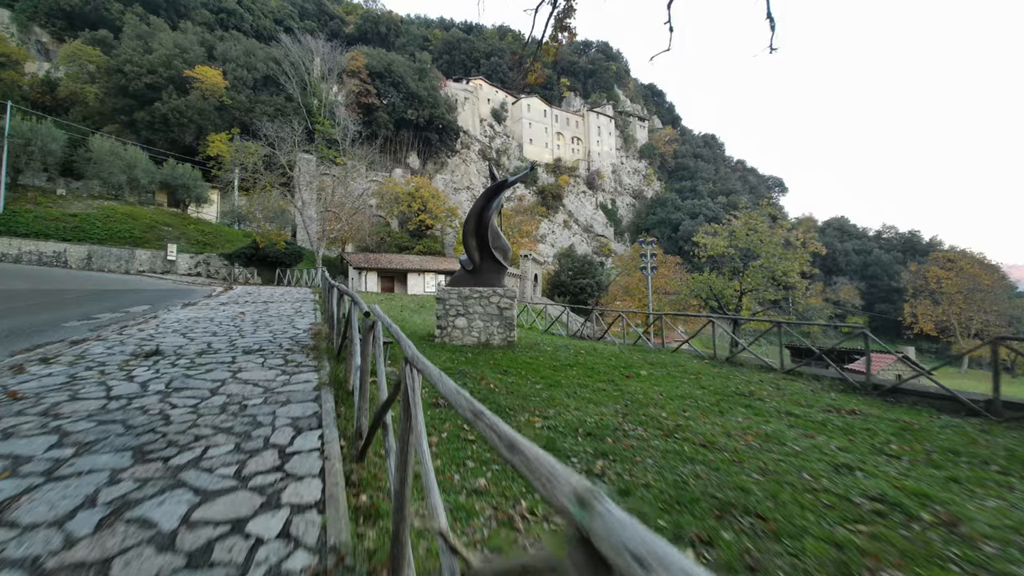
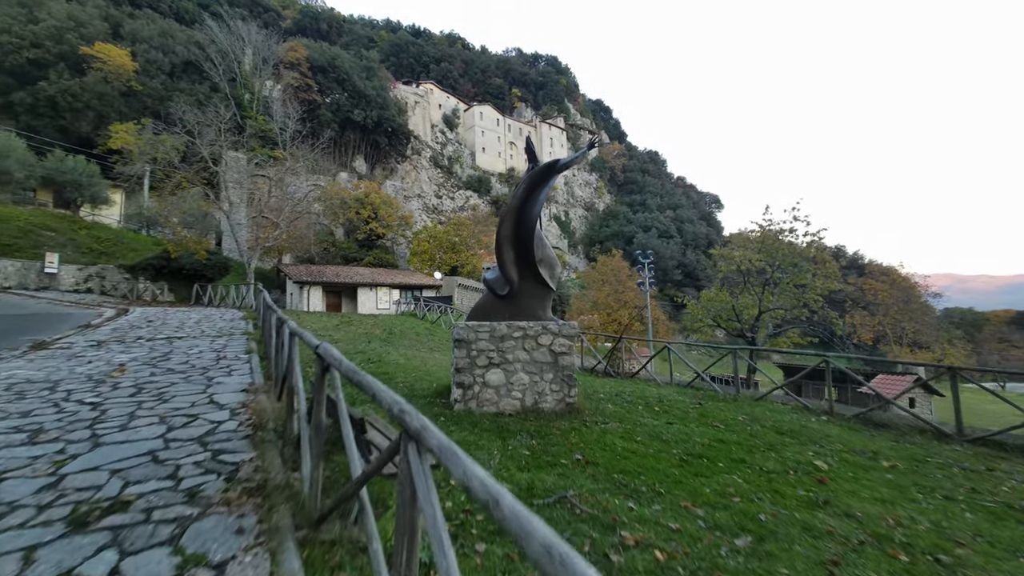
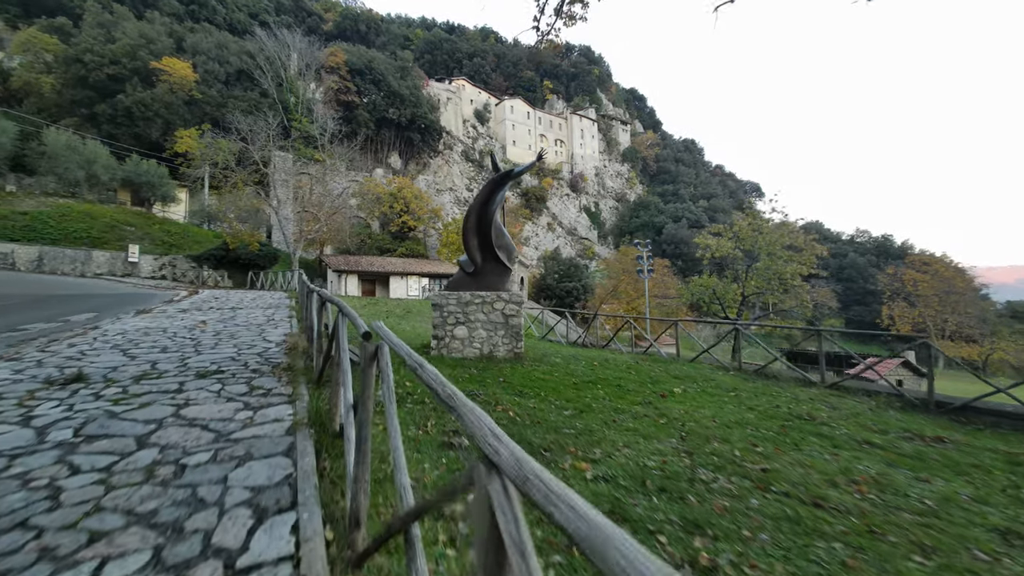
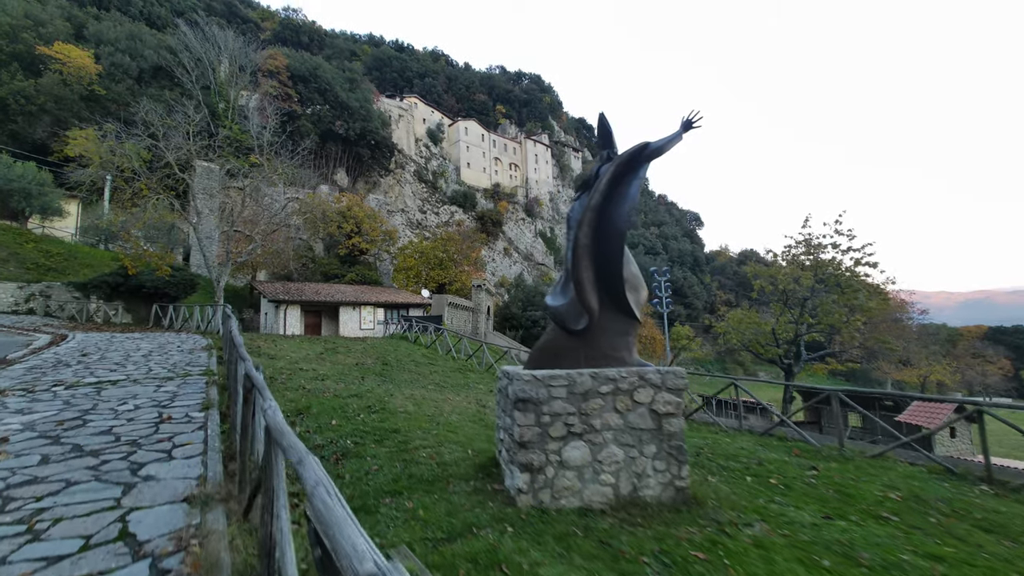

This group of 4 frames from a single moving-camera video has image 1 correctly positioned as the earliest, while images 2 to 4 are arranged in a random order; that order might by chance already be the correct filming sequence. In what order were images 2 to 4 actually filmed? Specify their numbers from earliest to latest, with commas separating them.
3, 2, 4
